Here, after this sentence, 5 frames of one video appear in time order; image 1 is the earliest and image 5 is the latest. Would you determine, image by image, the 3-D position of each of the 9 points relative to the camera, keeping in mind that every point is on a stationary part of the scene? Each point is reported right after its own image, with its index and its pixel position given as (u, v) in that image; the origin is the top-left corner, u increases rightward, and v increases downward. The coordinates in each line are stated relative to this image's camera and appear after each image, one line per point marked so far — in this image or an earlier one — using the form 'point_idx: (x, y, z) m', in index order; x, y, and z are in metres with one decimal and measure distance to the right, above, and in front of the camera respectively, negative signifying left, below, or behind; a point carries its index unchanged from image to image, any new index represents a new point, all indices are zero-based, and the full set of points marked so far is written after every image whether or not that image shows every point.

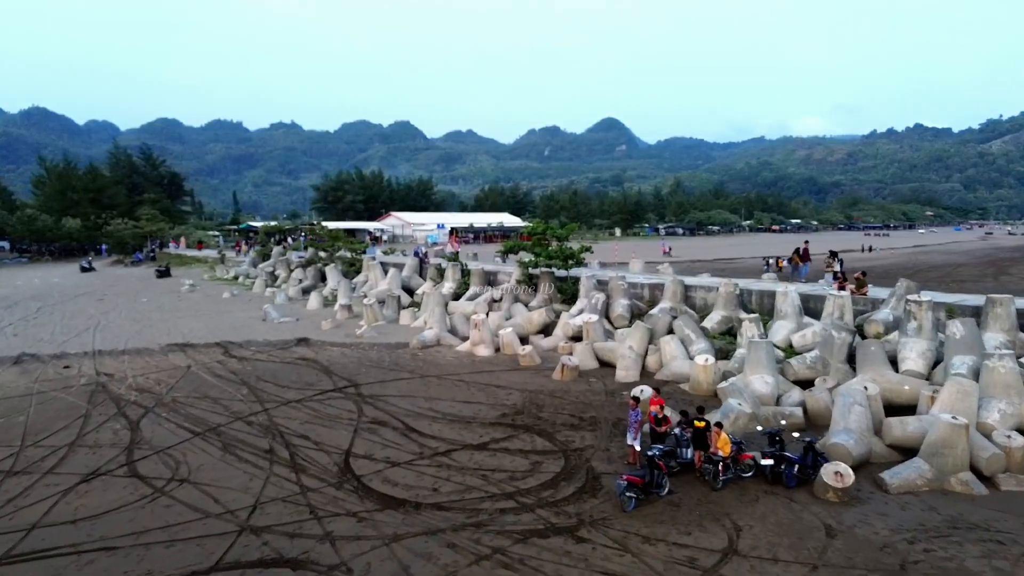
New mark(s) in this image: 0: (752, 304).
0: (+5.0, -0.3, +15.2) m
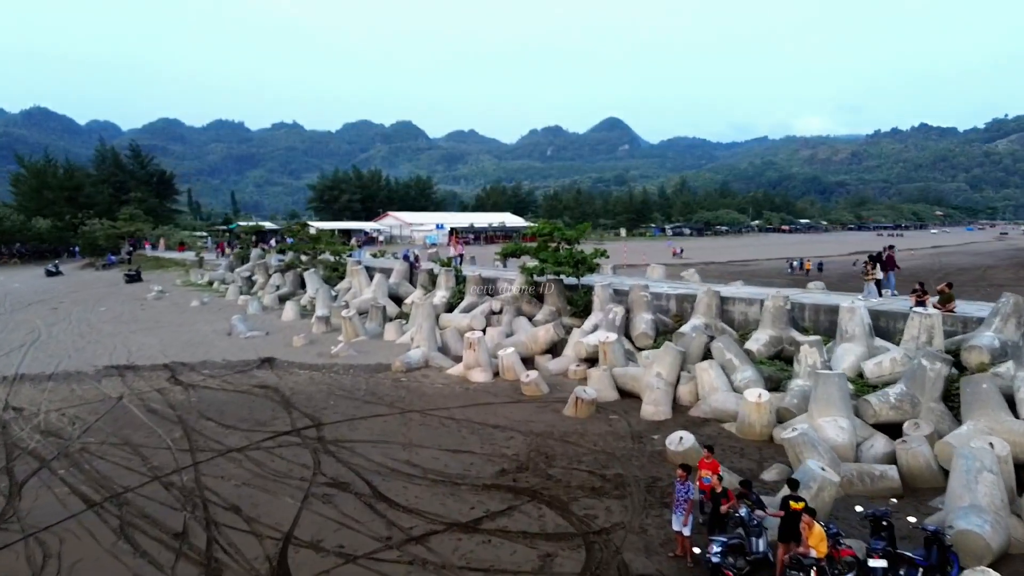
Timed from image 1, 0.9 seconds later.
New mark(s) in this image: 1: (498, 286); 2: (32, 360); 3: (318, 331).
0: (+5.0, -0.6, +12.6) m
1: (-0.4, 0.0, +18.2) m
2: (-9.8, -1.5, +15.0) m
3: (-4.7, -1.0, +17.8) m
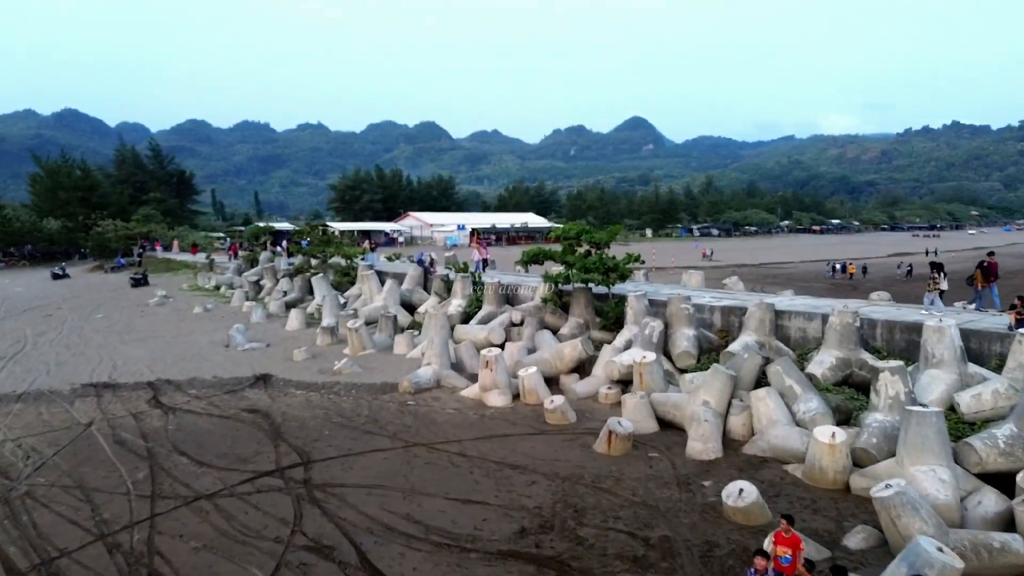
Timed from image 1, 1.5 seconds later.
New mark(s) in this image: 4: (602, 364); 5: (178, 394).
0: (+5.4, -0.8, +10.8) m
1: (+0.1, -0.1, +16.6) m
2: (-9.4, -1.6, +13.7) m
3: (-4.2, -1.2, +16.3) m
4: (+1.5, -1.3, +12.3) m
5: (-5.7, -1.8, +12.5) m
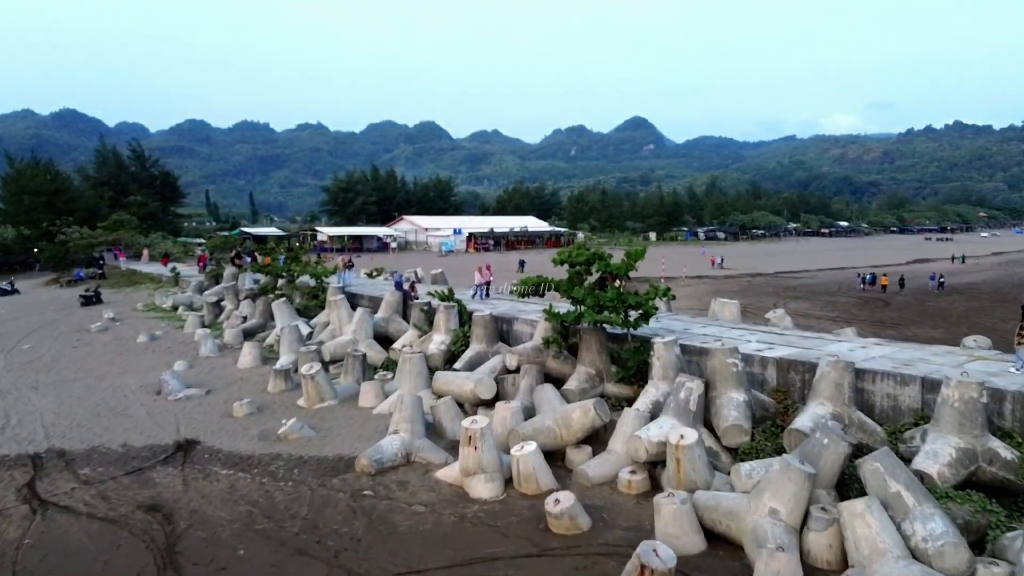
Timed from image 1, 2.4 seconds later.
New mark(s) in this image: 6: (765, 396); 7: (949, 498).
0: (+5.3, -1.4, +7.8) m
1: (0.0, -0.8, +13.6) m
2: (-9.5, -2.3, +10.7) m
3: (-4.3, -1.8, +13.3) m
4: (+1.4, -1.9, +9.3) m
5: (-5.8, -2.4, +9.6) m
6: (+3.3, -1.4, +9.6) m
7: (+4.2, -2.0, +7.1) m
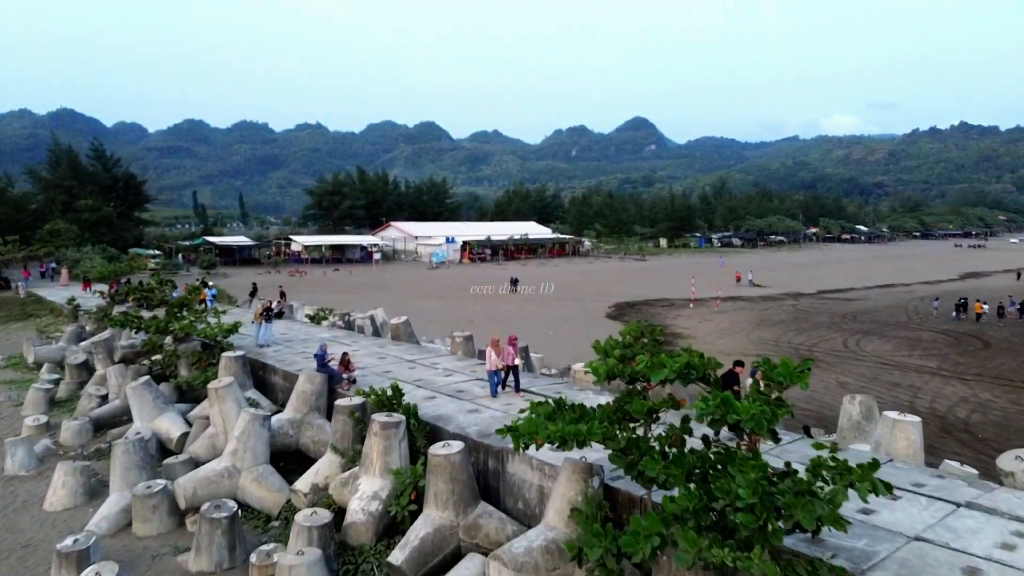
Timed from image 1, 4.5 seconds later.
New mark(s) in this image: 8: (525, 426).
0: (+5.2, -2.5, +1.5) m
1: (0.0, -1.8, +7.4) m
2: (-9.6, -3.3, +4.4) m
3: (-4.4, -2.9, +7.1) m
4: (+1.3, -3.0, +3.0) m
5: (-5.9, -3.5, +3.3) m
6: (+3.2, -2.5, +3.3) m
7: (+4.1, -3.1, +0.8) m
8: (+0.2, -1.0, +5.4) m
